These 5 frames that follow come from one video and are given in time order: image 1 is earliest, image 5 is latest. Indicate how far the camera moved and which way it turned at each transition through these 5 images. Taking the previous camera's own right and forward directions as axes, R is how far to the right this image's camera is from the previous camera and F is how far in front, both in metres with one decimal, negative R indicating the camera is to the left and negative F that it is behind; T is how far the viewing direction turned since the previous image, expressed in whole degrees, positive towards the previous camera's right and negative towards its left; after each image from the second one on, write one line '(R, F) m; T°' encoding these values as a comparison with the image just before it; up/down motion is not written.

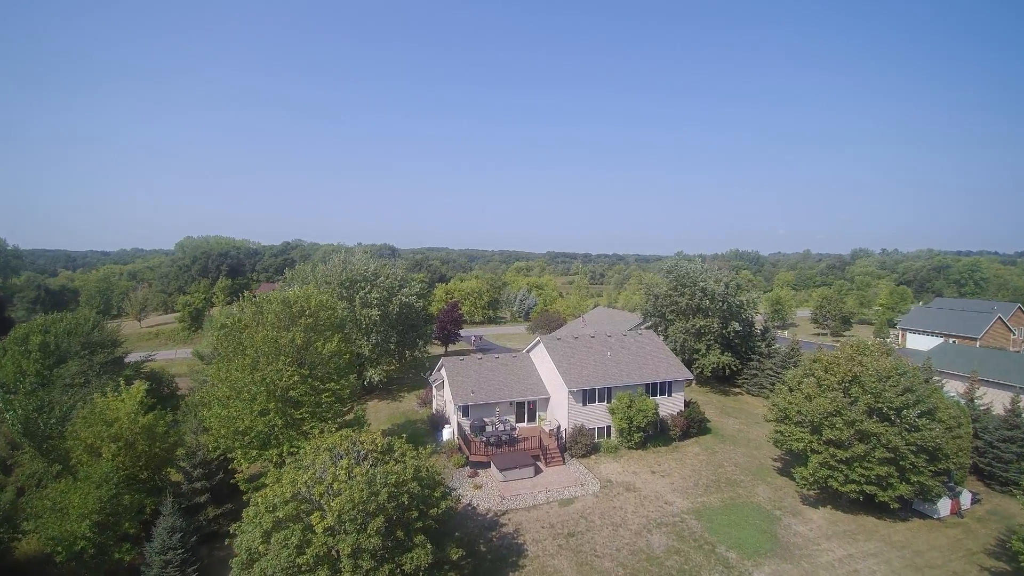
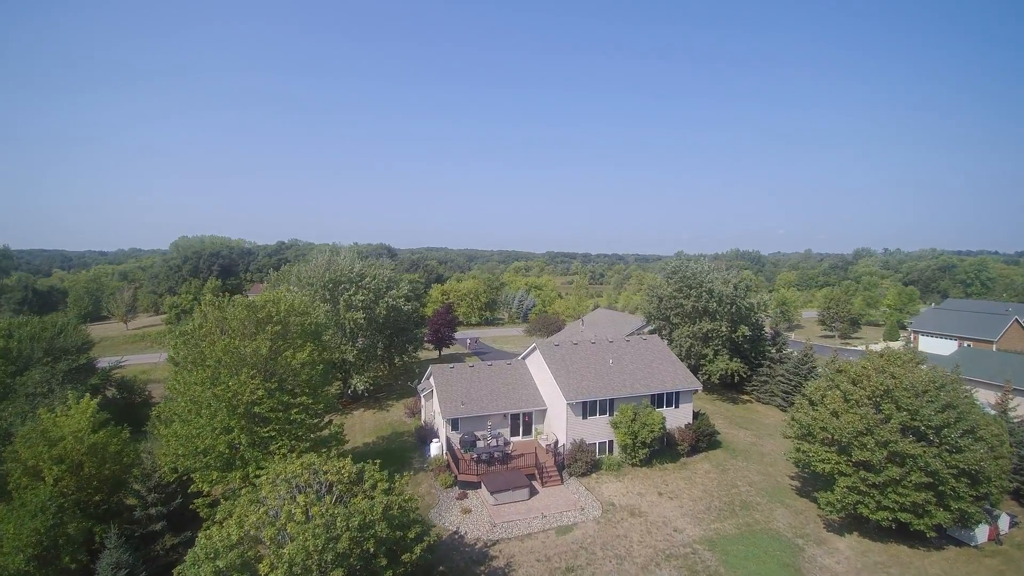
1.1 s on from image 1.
(+0.3, +2.3) m; 0°
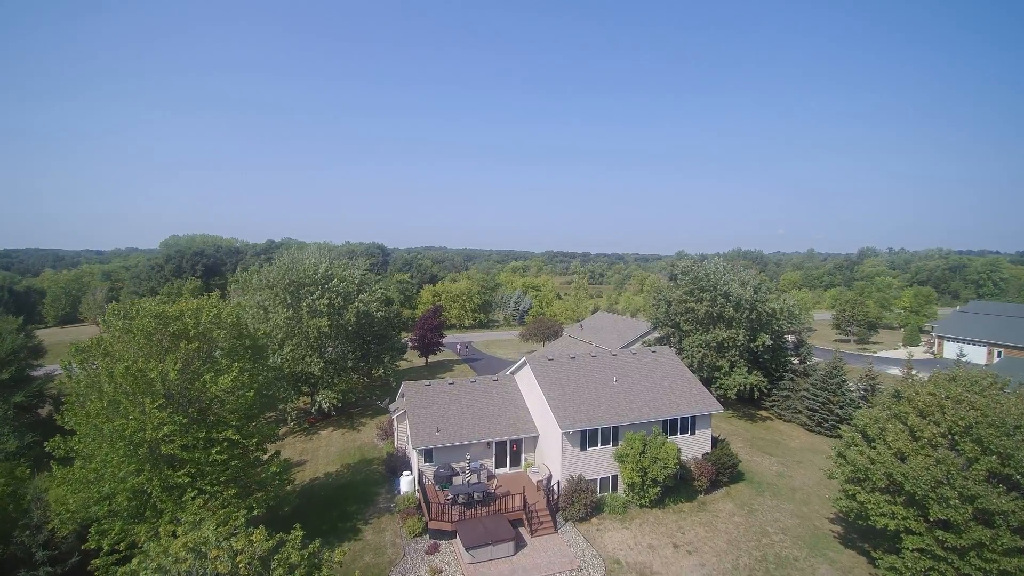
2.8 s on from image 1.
(+0.7, +4.2) m; 0°
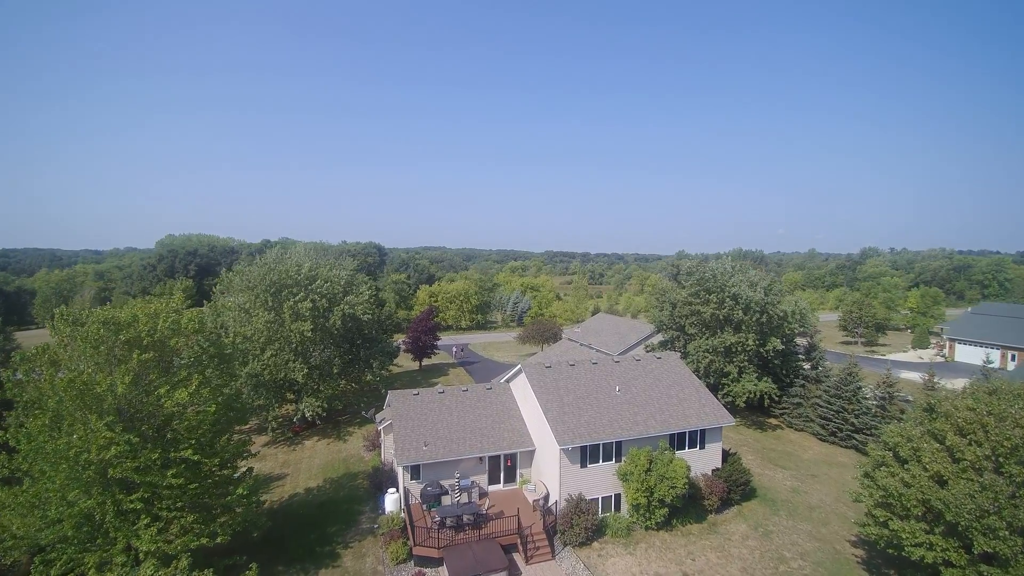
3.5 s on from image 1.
(+0.2, +1.7) m; 0°
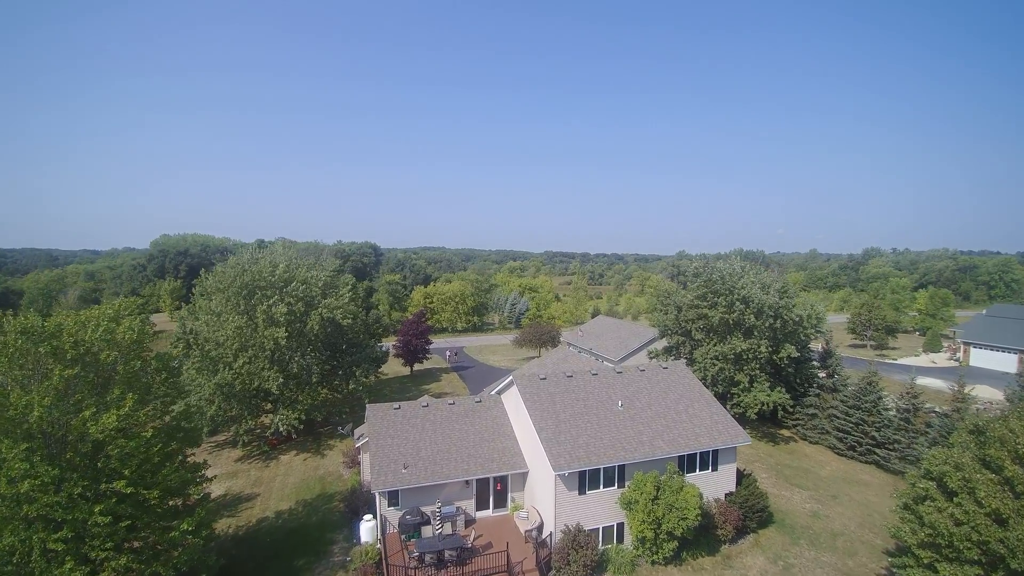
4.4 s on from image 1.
(+0.4, +2.2) m; 0°
